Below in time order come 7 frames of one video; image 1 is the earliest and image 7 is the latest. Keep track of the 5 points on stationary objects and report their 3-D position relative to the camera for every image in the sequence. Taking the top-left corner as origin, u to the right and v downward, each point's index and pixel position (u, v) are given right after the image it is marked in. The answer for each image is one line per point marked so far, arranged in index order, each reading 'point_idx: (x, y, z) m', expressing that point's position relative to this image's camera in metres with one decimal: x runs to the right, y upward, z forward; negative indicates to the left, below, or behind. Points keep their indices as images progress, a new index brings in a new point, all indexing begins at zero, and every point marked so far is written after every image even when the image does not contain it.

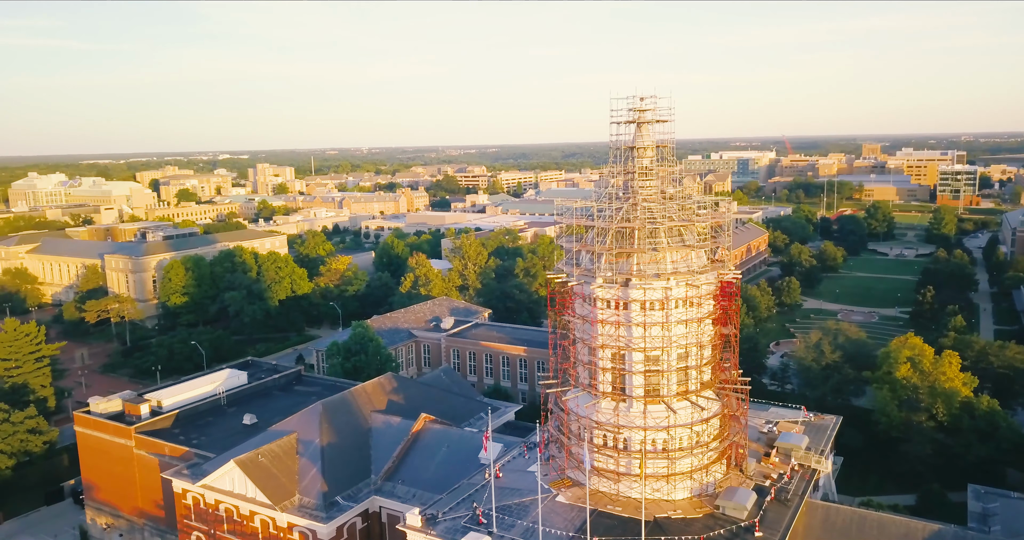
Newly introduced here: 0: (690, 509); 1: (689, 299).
0: (+4.8, -6.4, +19.5) m
1: (+4.8, -0.8, +19.7) m
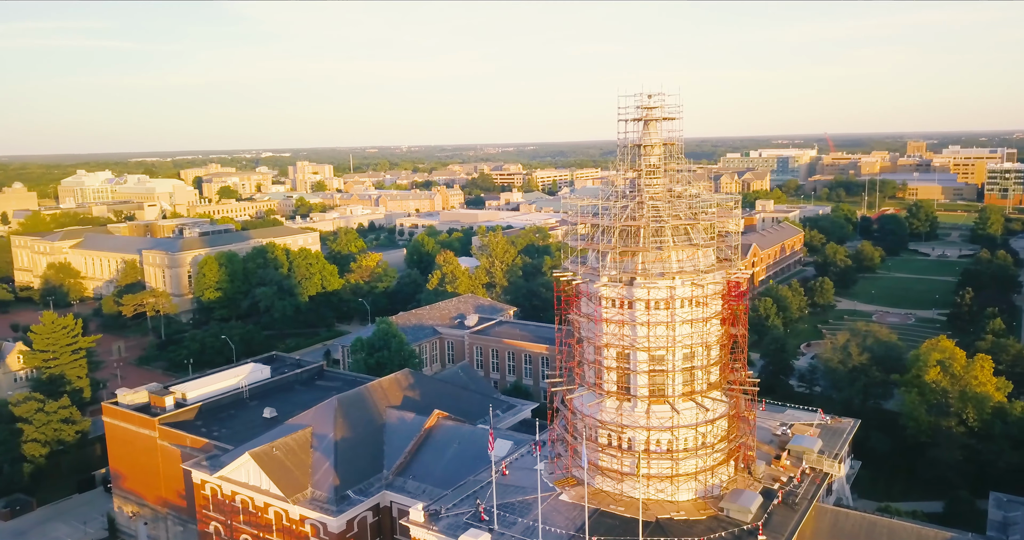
0: (+4.8, -6.4, +19.3) m
1: (+4.9, -0.8, +19.5) m
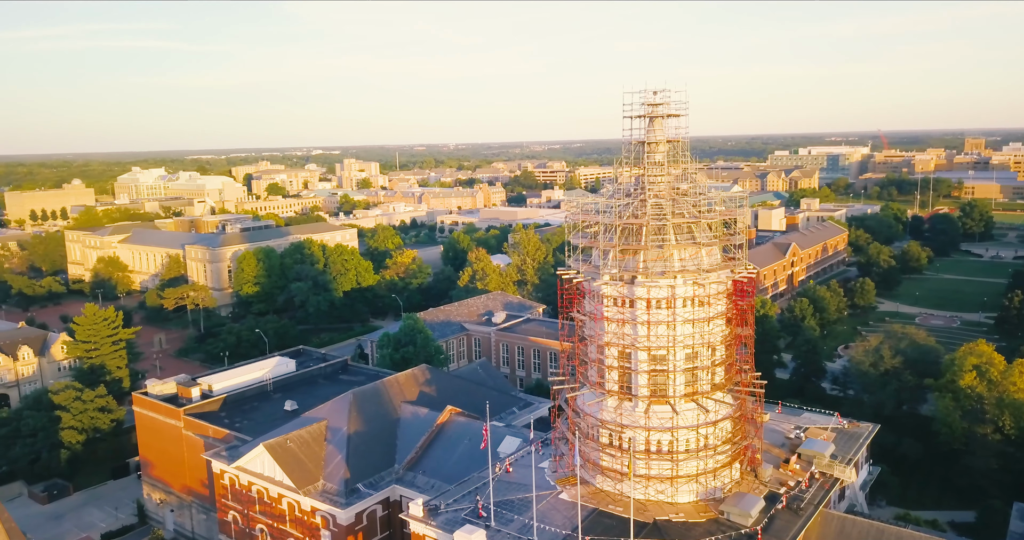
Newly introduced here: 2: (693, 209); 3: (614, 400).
0: (+4.7, -6.4, +19.0) m
1: (+4.9, -0.7, +19.2) m
2: (+4.9, +1.7, +19.7) m
3: (+2.8, -3.5, +19.9) m
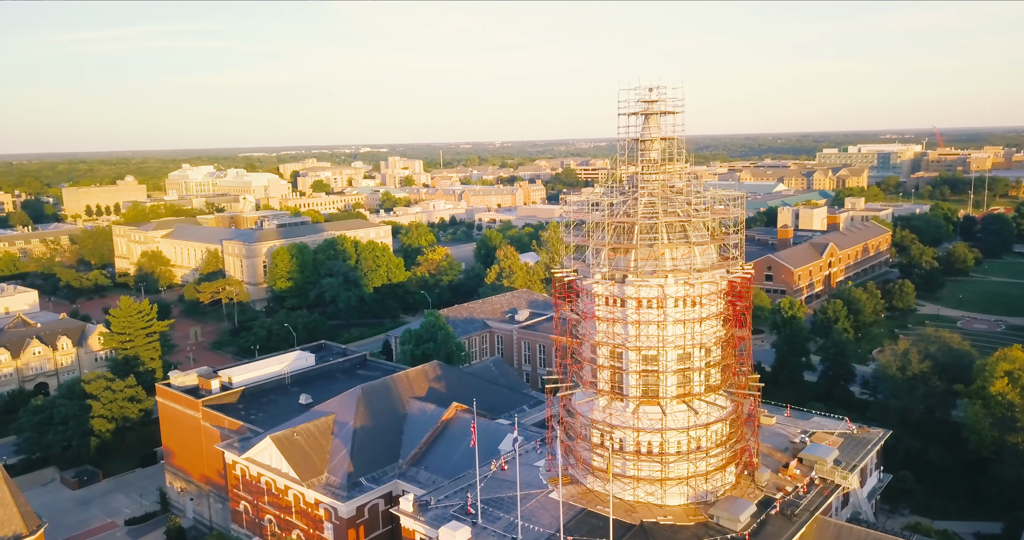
0: (+4.4, -6.3, +18.8) m
1: (+4.6, -0.7, +18.9) m
2: (+4.7, +1.7, +19.4) m
3: (+2.5, -3.5, +19.8) m
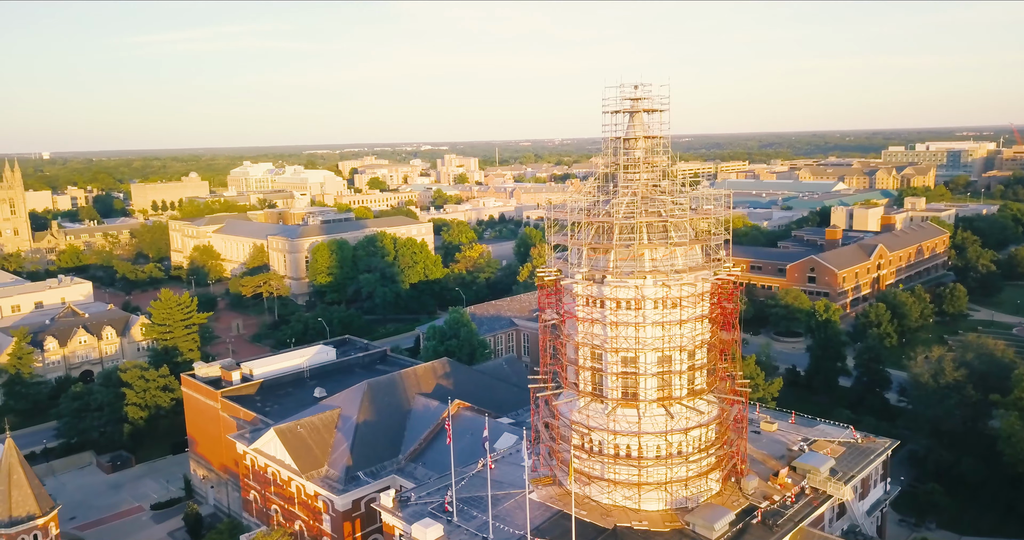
0: (+3.7, -6.4, +18.4) m
1: (+4.0, -0.8, +18.5) m
2: (+4.1, +1.7, +19.0) m
3: (+2.0, -3.5, +19.5) m
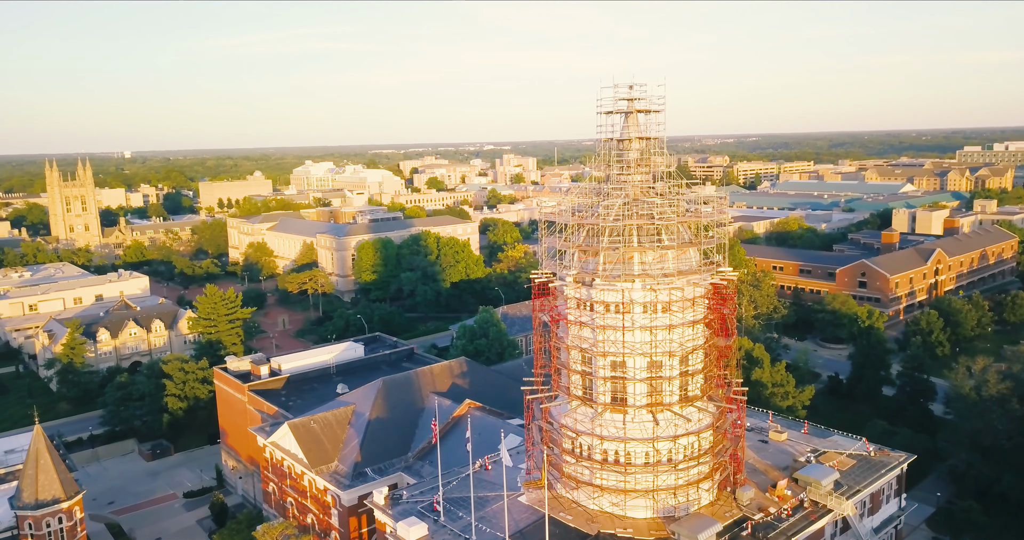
0: (+3.3, -6.5, +18.1) m
1: (+3.7, -0.8, +18.2) m
2: (+3.9, +1.6, +18.7) m
3: (+1.7, -3.6, +19.3) m
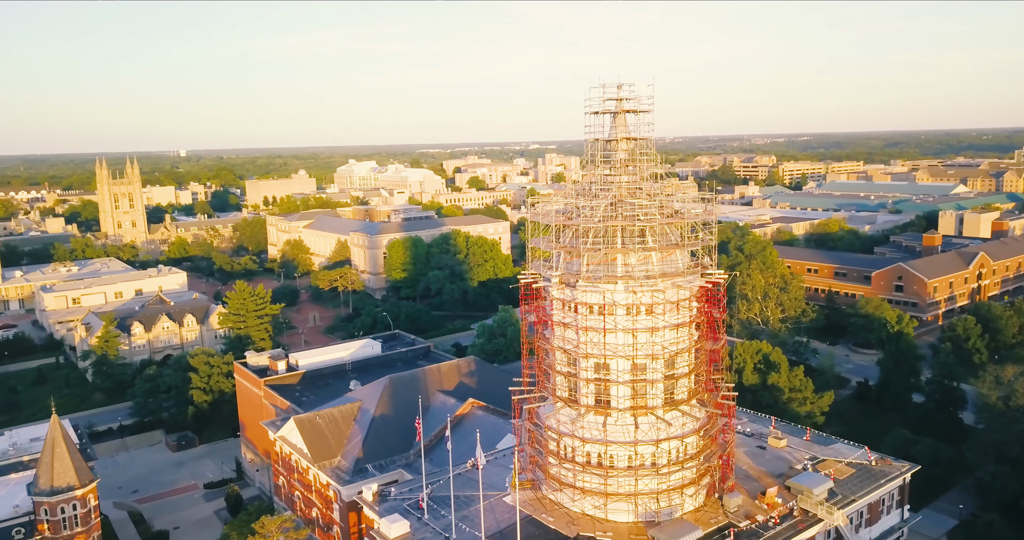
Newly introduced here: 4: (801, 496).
0: (+2.8, -6.5, +18.0) m
1: (+3.2, -0.9, +18.0) m
2: (+3.5, +1.5, +18.5) m
3: (+1.3, -3.6, +19.3) m
4: (+7.9, -6.1, +19.7) m
